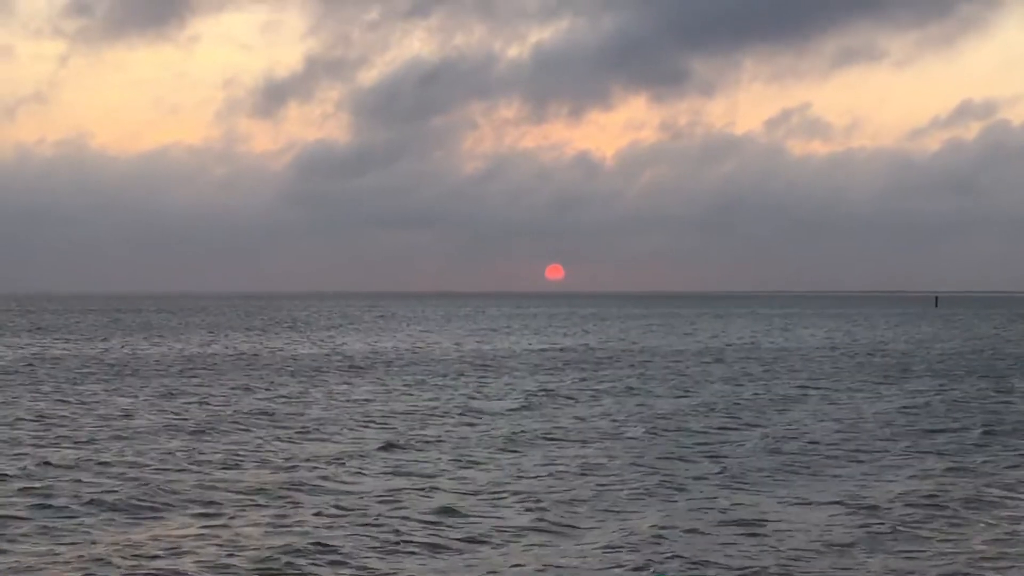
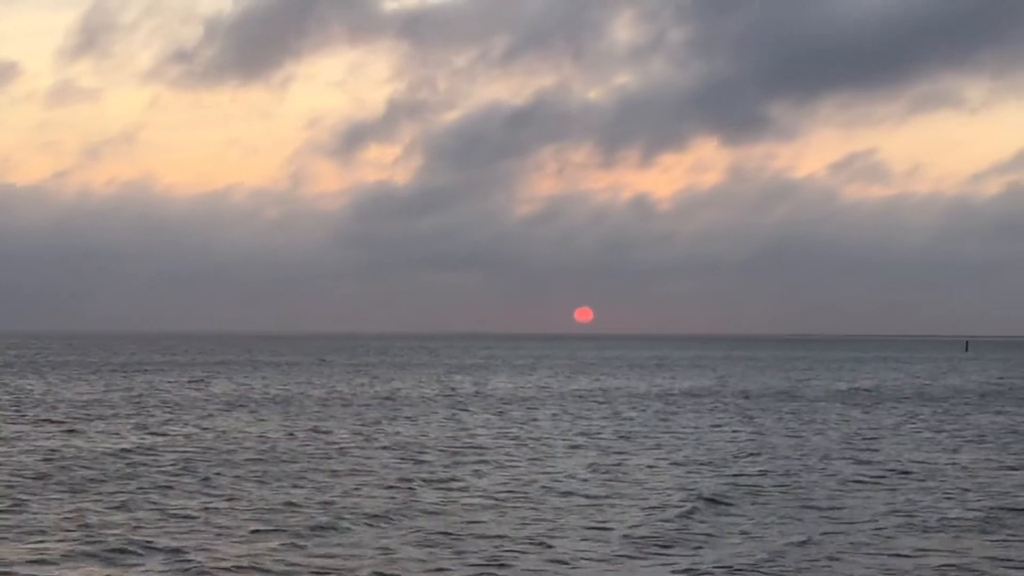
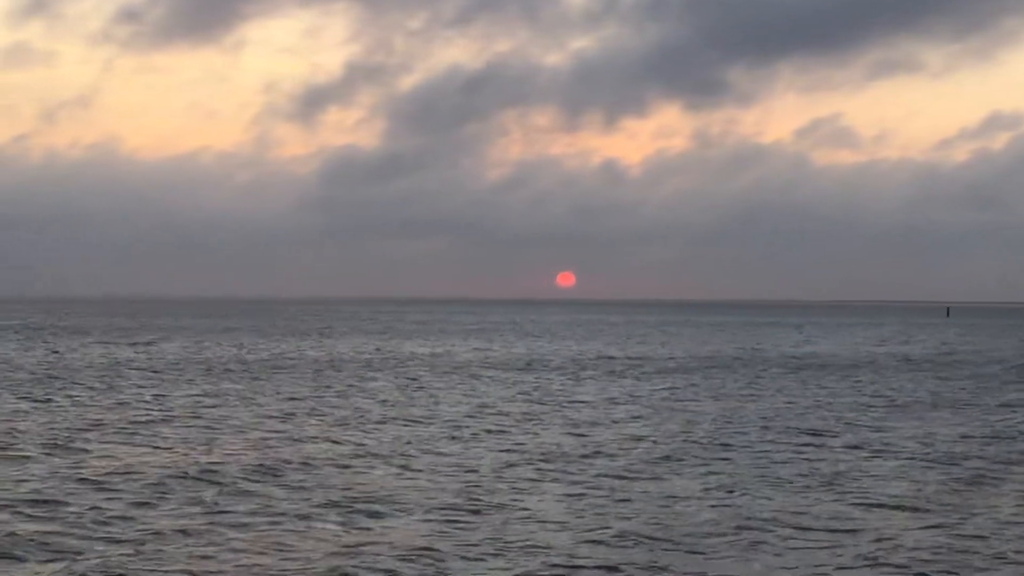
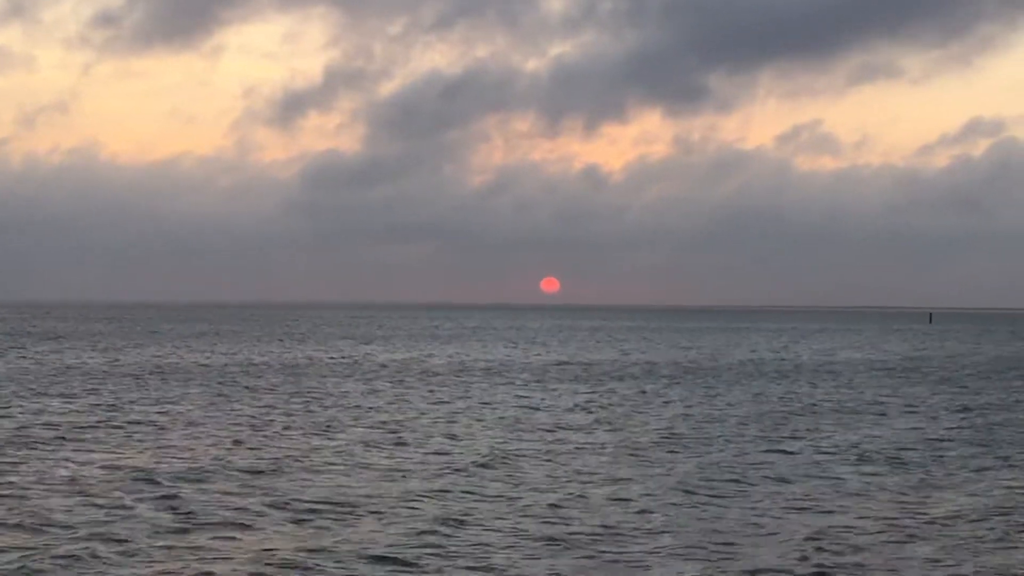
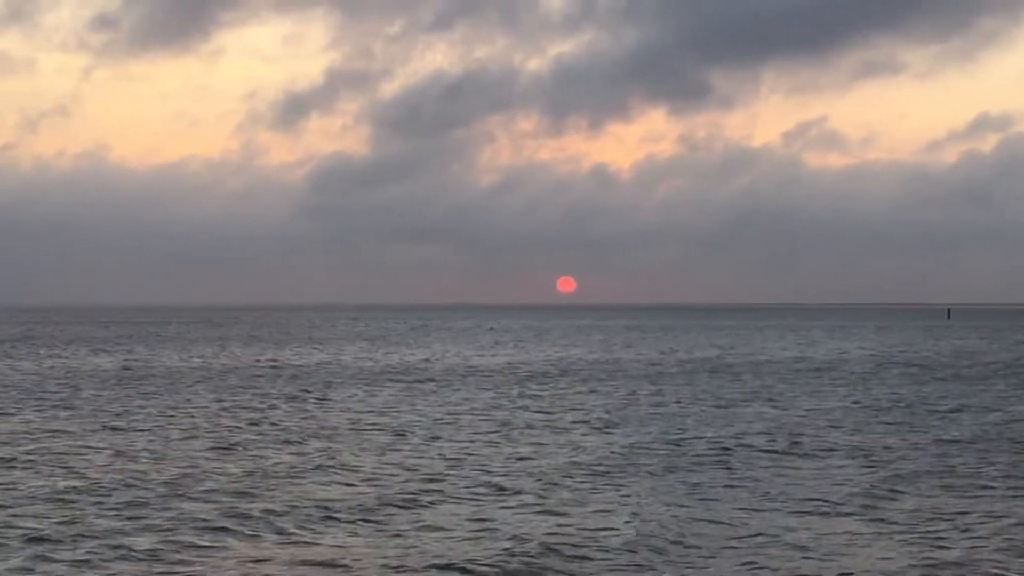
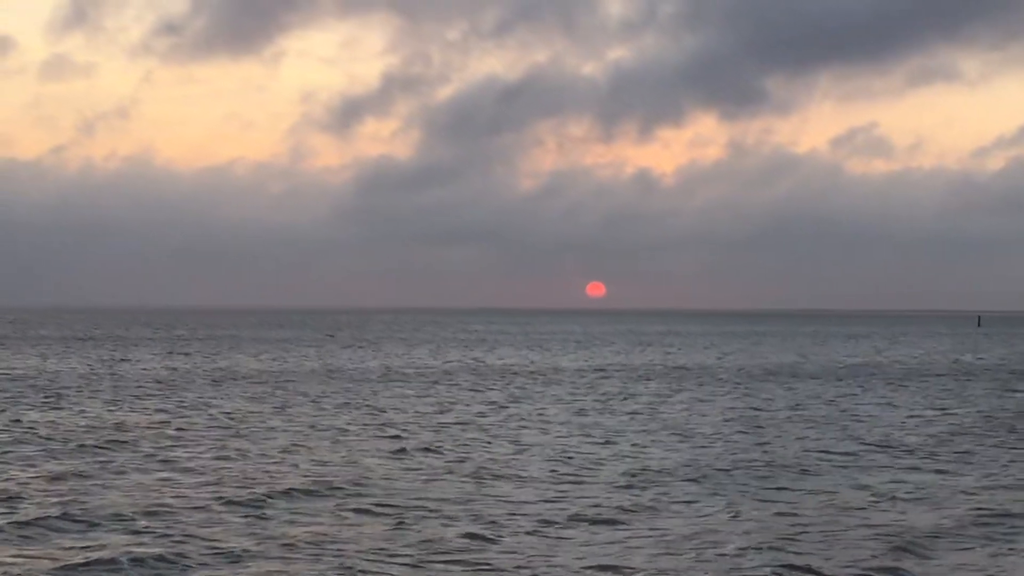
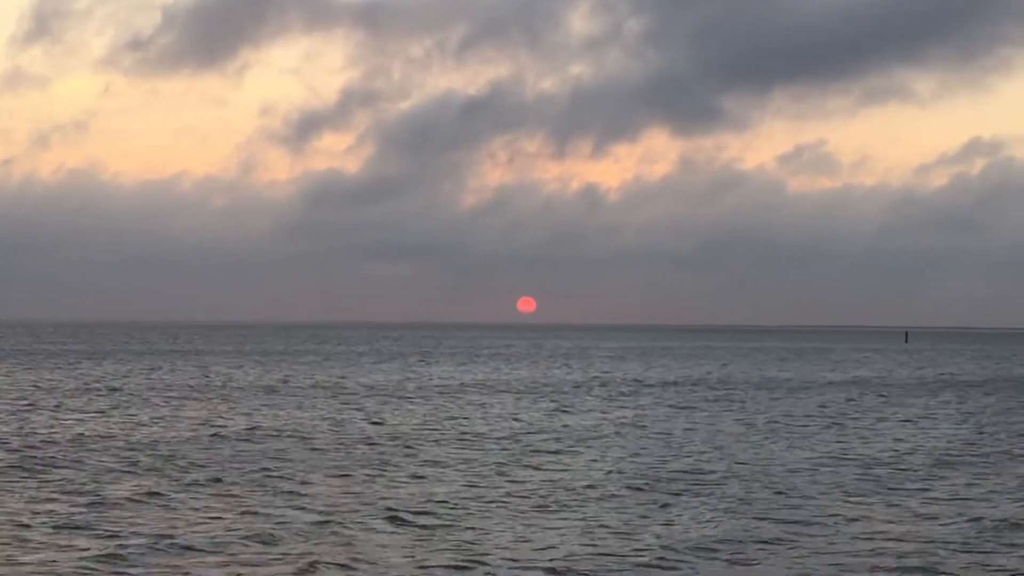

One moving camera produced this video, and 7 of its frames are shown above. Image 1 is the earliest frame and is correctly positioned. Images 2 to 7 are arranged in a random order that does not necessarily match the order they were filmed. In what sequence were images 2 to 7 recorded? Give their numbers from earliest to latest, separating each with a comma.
5, 4, 3, 6, 2, 7
